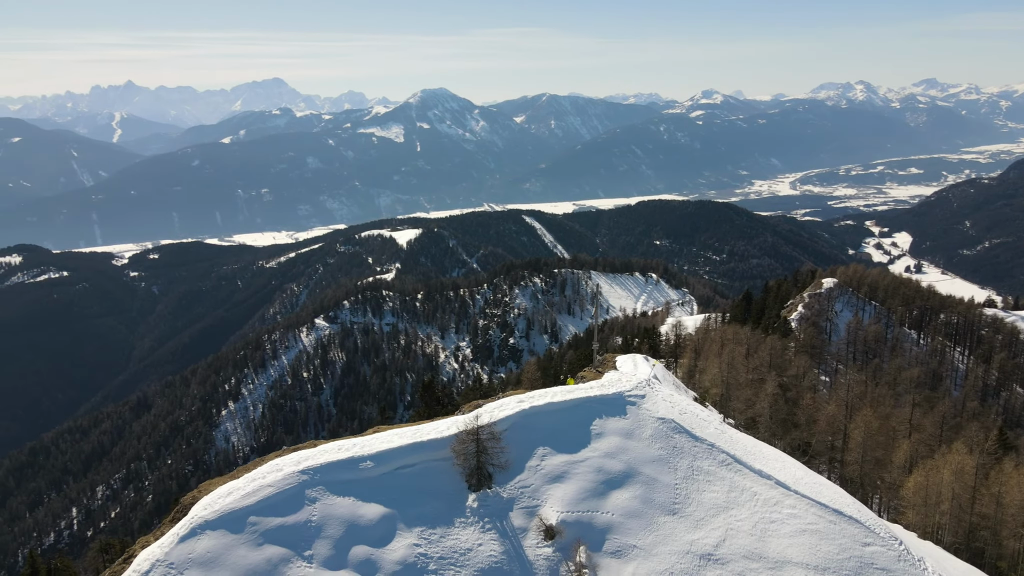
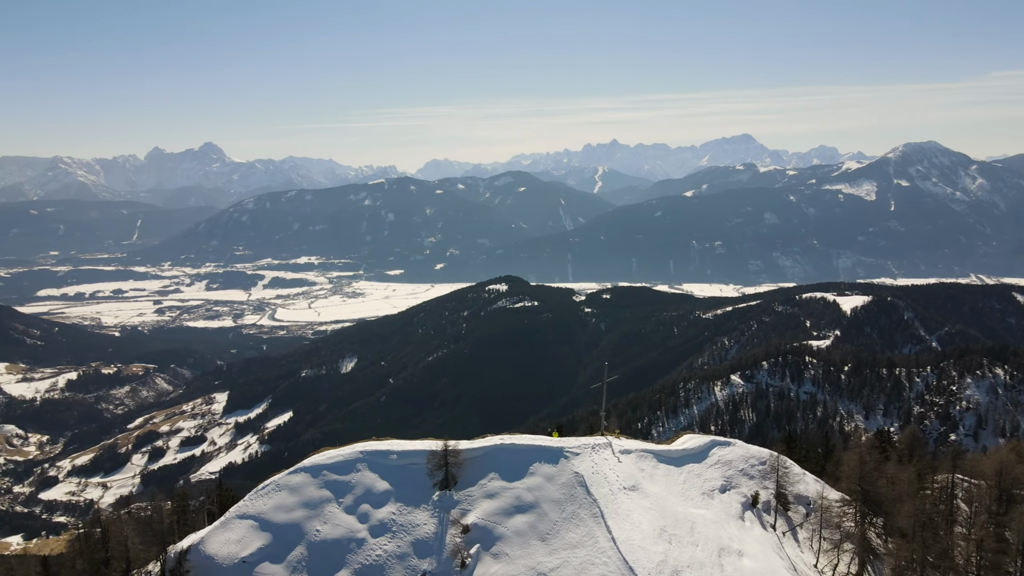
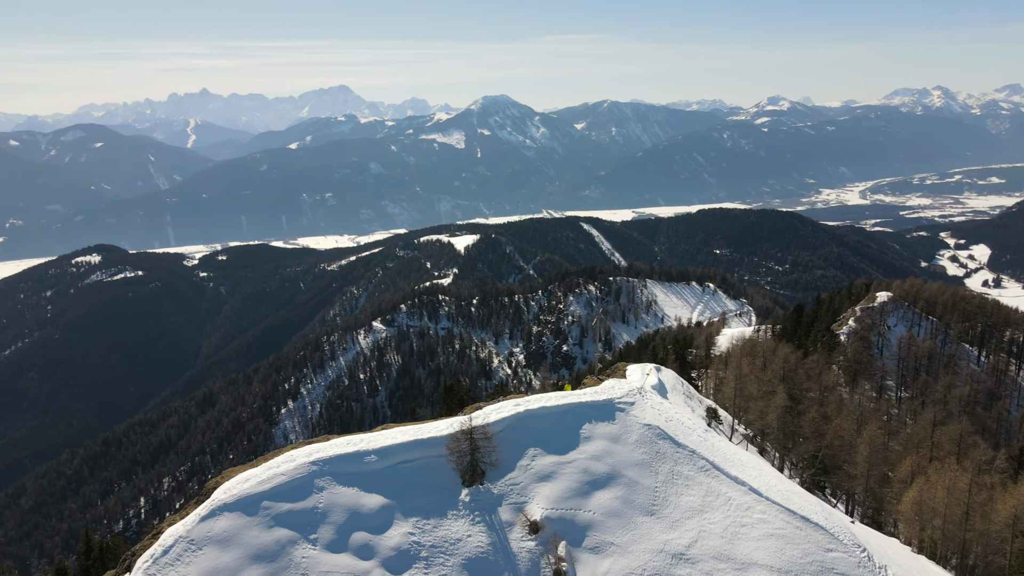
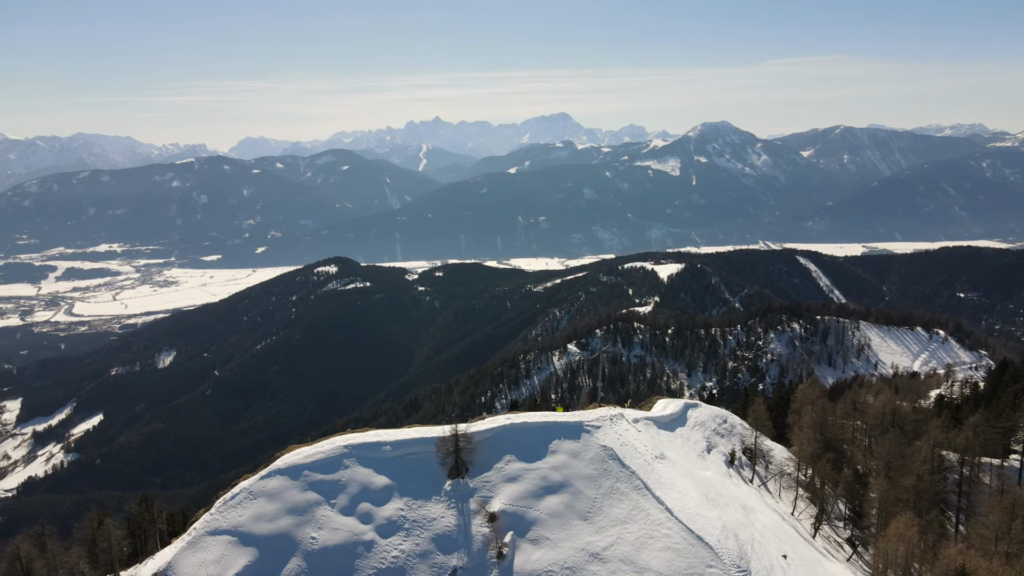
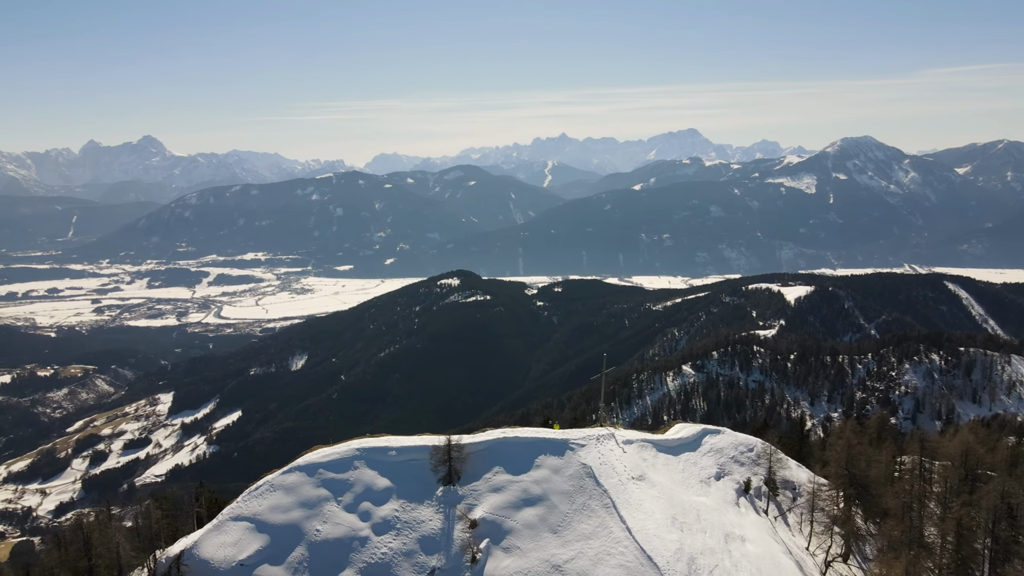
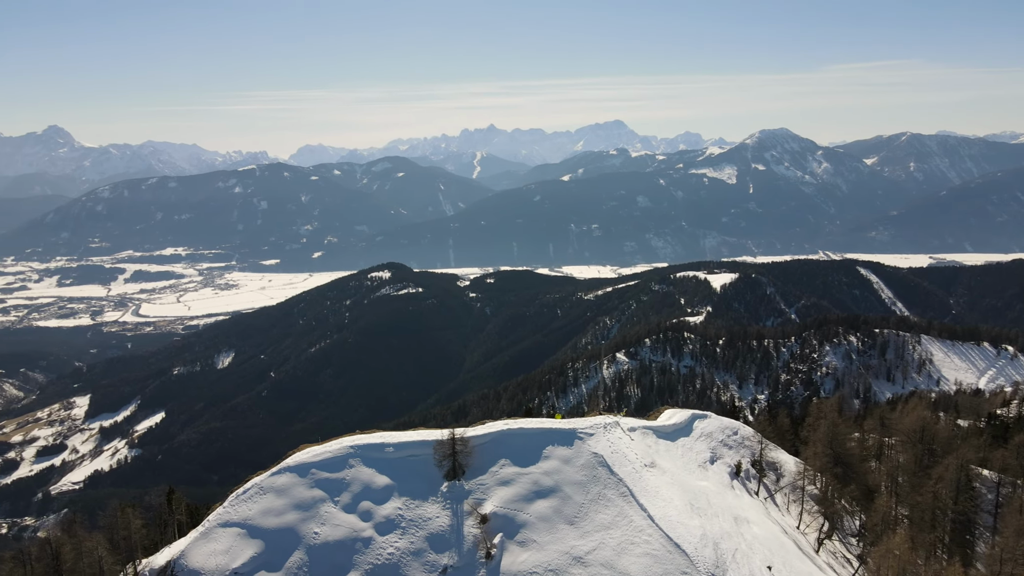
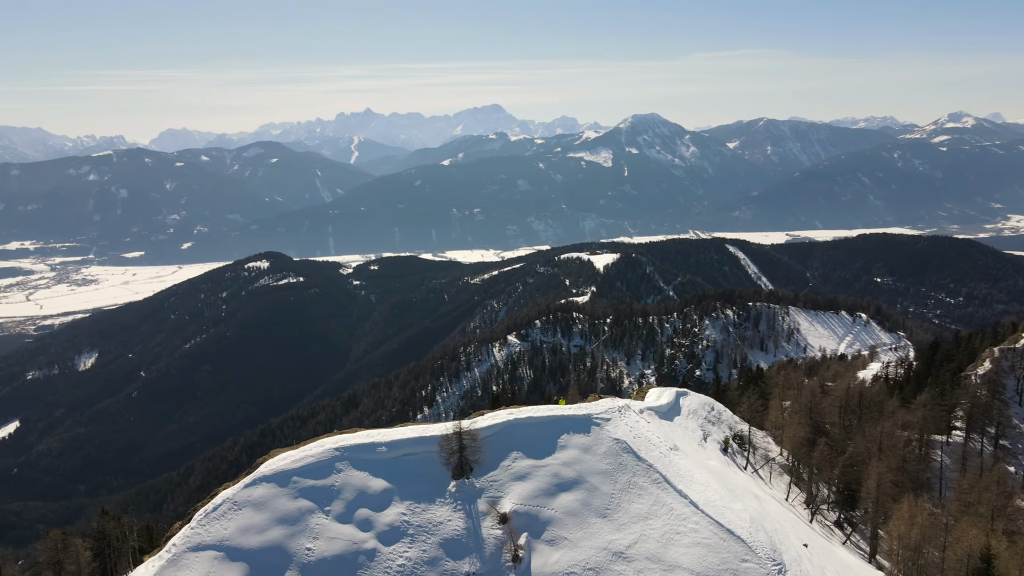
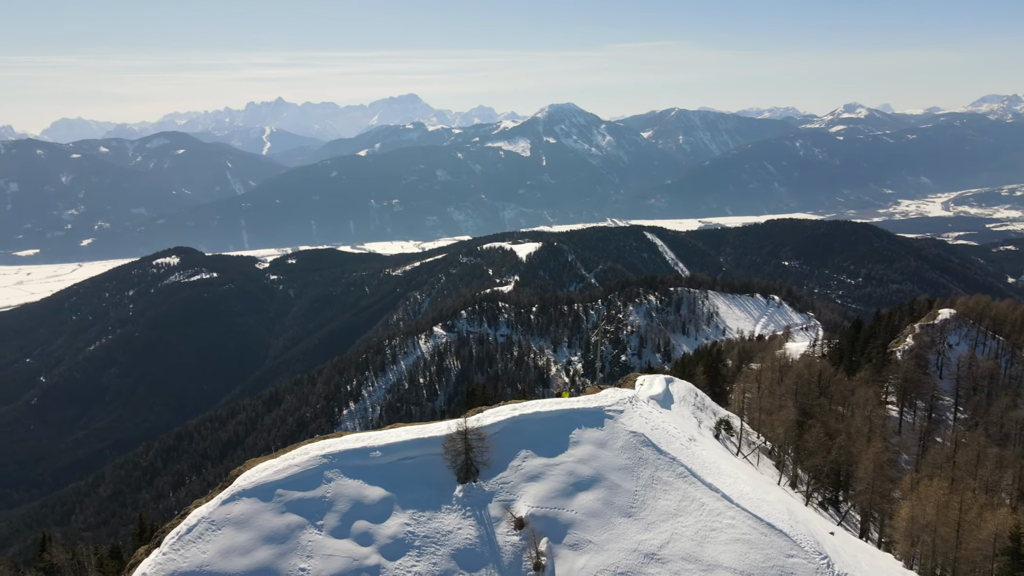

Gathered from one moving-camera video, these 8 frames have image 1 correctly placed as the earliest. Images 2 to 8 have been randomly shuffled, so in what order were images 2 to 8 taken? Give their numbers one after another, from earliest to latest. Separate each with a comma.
3, 8, 7, 4, 6, 5, 2
